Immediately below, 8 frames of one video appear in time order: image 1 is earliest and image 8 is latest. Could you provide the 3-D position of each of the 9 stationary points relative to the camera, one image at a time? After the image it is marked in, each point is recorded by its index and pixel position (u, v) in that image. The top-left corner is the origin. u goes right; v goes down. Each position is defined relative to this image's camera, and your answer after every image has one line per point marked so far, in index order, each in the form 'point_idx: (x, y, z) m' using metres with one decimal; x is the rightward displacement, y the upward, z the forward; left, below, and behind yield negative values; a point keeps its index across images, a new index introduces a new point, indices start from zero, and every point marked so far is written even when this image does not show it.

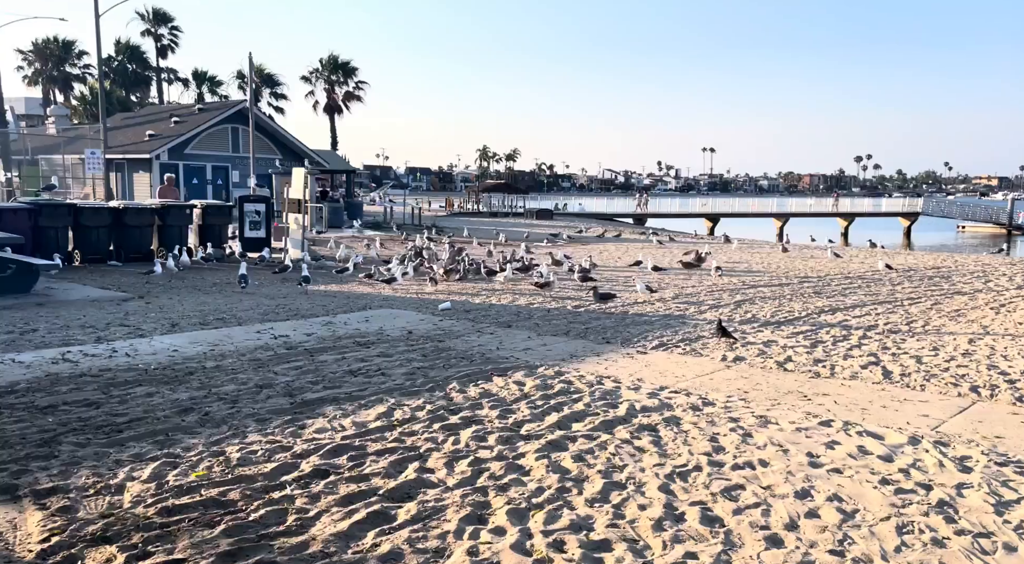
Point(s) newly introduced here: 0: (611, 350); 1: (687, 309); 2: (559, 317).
0: (+1.2, -0.9, +10.2) m
1: (+2.9, -0.5, +13.6) m
2: (+0.7, -0.6, +12.9) m
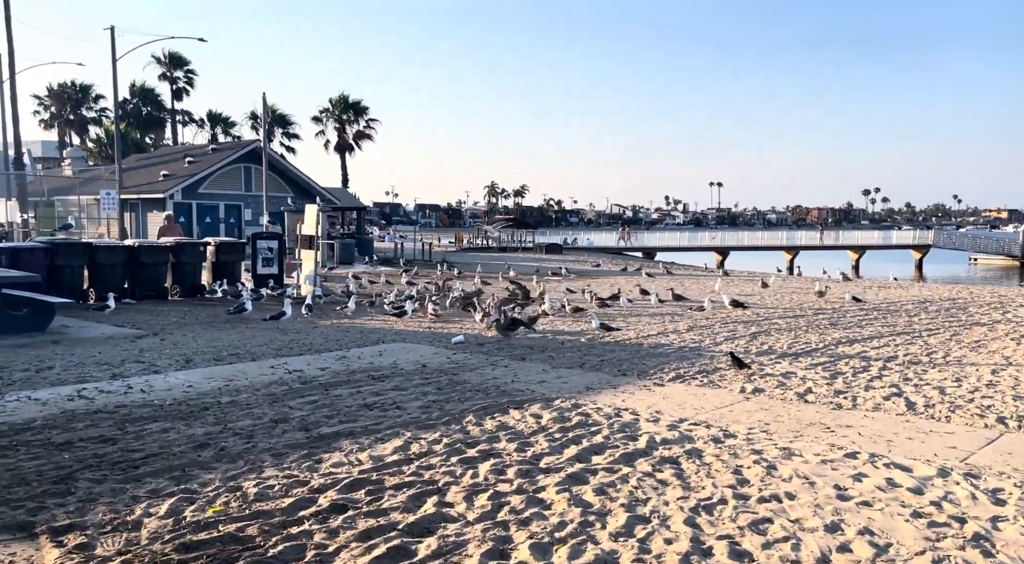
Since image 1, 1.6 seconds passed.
0: (+1.4, -1.3, +10.1) m
1: (+3.2, -1.0, +13.5) m
2: (+1.0, -1.1, +12.8) m
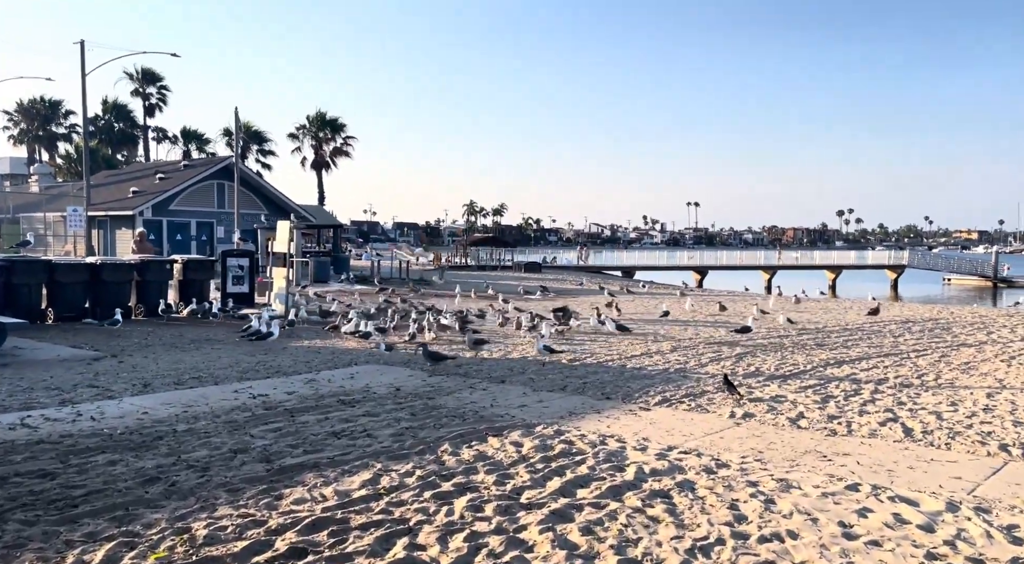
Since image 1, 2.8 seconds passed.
0: (+1.2, -1.5, +9.6) m
1: (+2.8, -1.3, +13.0) m
2: (+0.6, -1.4, +12.3) m
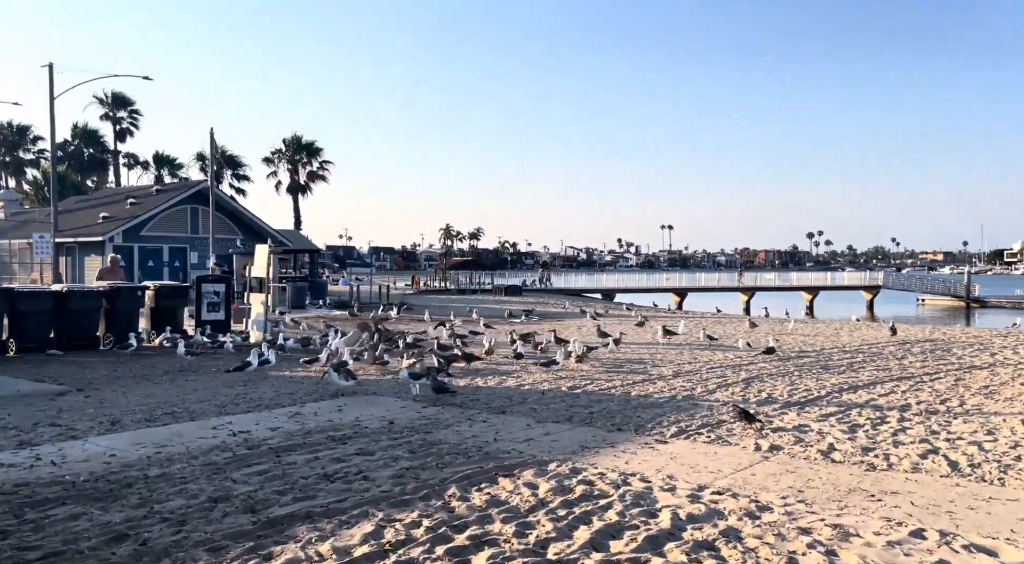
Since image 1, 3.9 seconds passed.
0: (+1.2, -1.7, +8.9) m
1: (+2.8, -1.6, +12.3) m
2: (+0.6, -1.7, +11.6) m
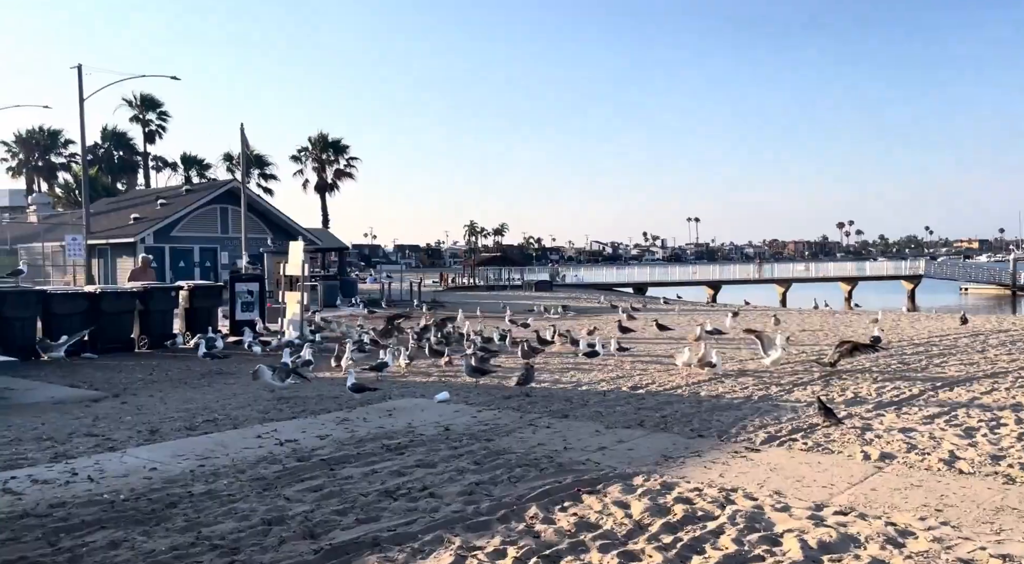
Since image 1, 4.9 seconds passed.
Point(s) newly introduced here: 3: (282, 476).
0: (+2.0, -1.7, +8.0) m
1: (+3.6, -1.5, +11.4) m
2: (+1.4, -1.6, +10.7) m
3: (-2.1, -1.7, +7.3) m
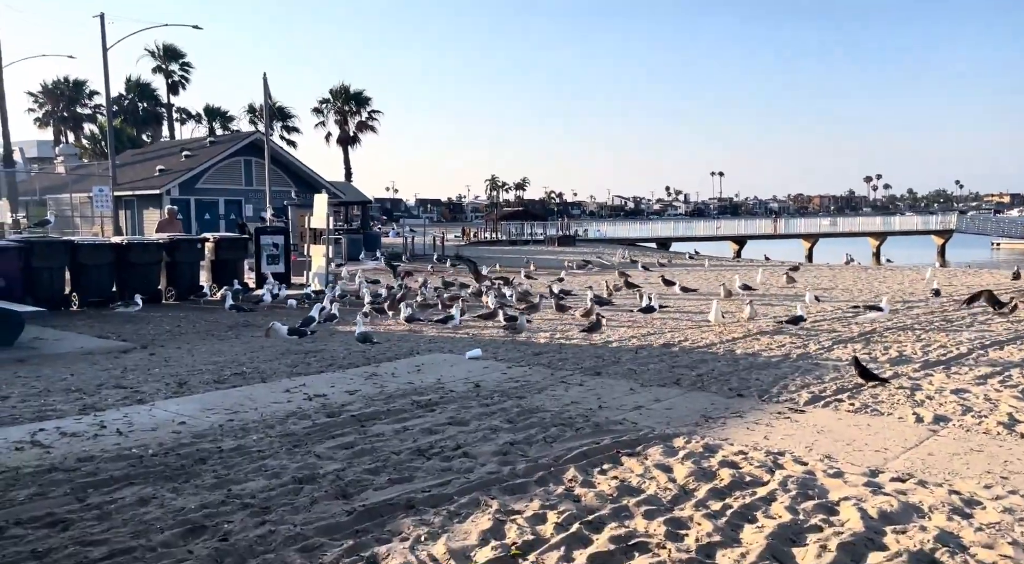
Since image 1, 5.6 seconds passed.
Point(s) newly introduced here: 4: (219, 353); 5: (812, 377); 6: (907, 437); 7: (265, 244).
0: (+2.3, -1.2, +7.7) m
1: (+4.0, -0.9, +11.1) m
2: (+1.8, -1.0, +10.5) m
3: (-1.7, -1.3, +7.1) m
4: (-4.1, -1.0, +11.4) m
5: (+3.3, -1.1, +9.1) m
6: (+3.2, -1.3, +6.6) m
7: (-5.7, +0.9, +18.6) m
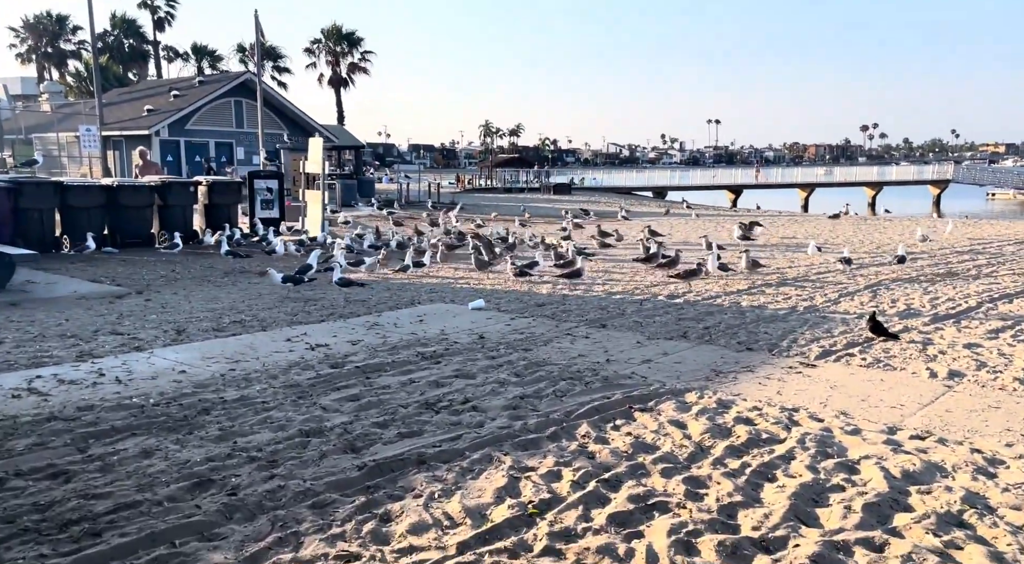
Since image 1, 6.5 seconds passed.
0: (+2.4, -0.8, +7.6) m
1: (+4.1, -0.2, +11.0) m
2: (+1.9, -0.4, +10.3) m
3: (-1.7, -0.9, +6.9) m
4: (-4.1, -0.2, +11.2) m
5: (+3.4, -0.5, +8.9) m
6: (+3.3, -0.9, +6.5) m
7: (-5.7, +2.1, +18.3) m
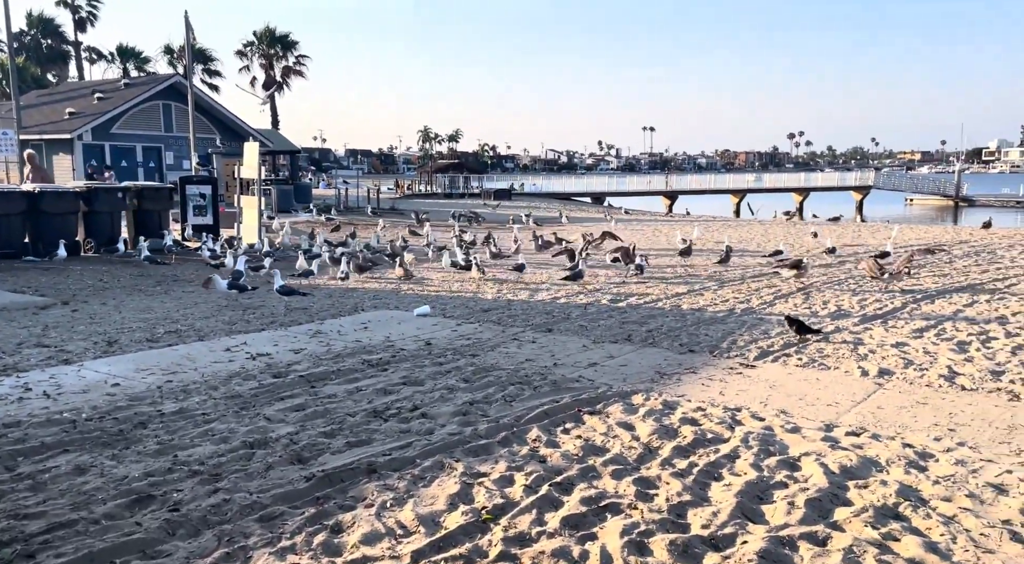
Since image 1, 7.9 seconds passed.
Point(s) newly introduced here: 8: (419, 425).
0: (+1.9, -0.8, +7.8) m
1: (+3.3, -0.3, +11.2) m
2: (+1.2, -0.4, +10.5) m
3: (-2.1, -0.9, +6.8) m
4: (-4.8, -0.4, +10.8) m
5: (+2.8, -0.6, +9.2) m
6: (+2.9, -0.9, +6.8) m
7: (-7.0, +1.9, +17.8) m
8: (-0.7, -1.1, +6.0) m
